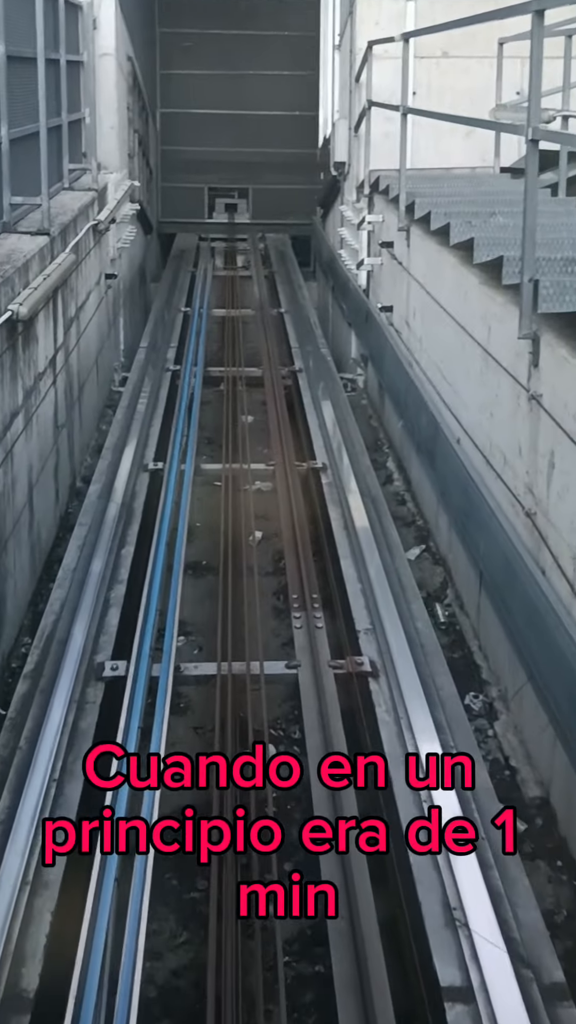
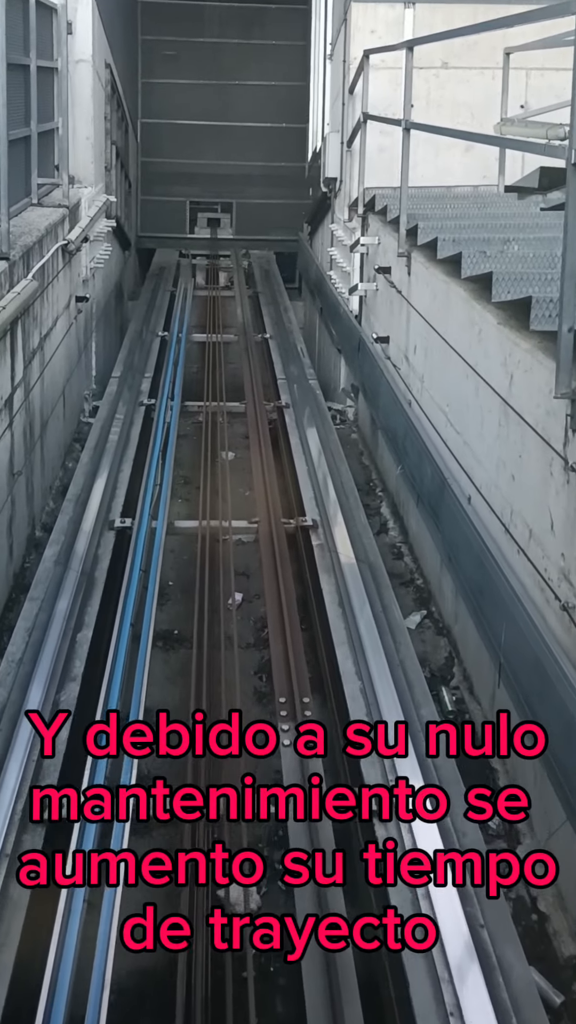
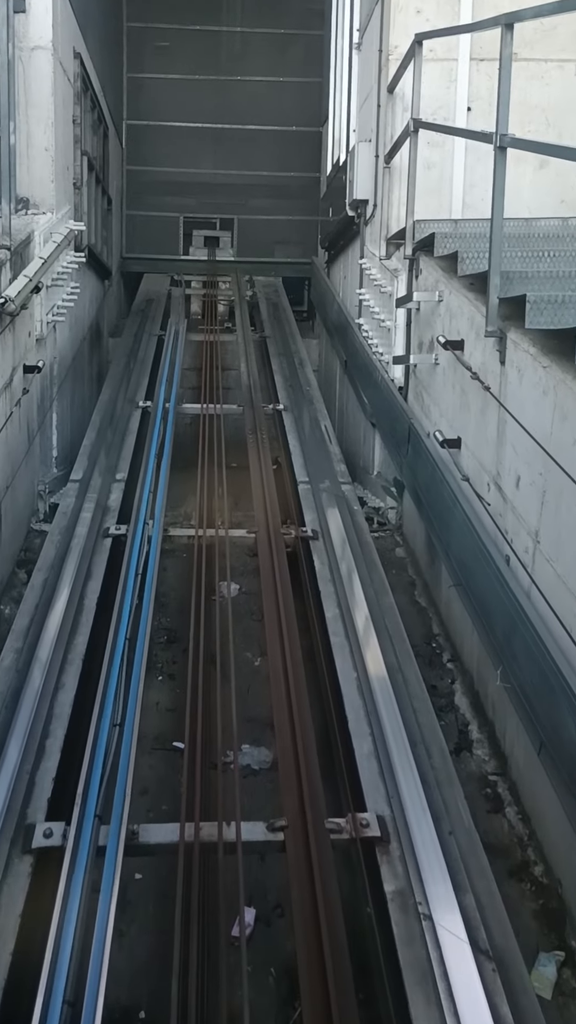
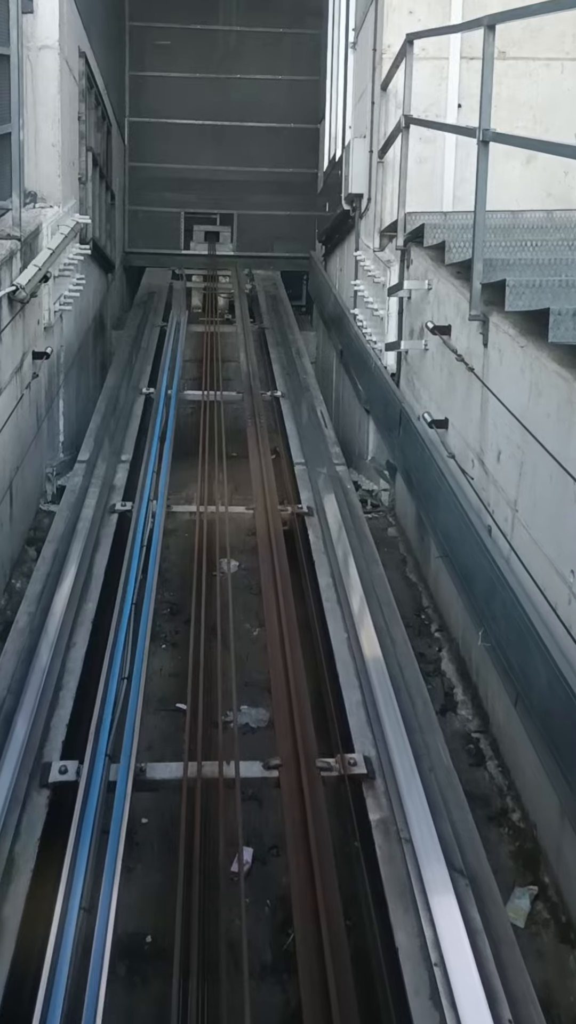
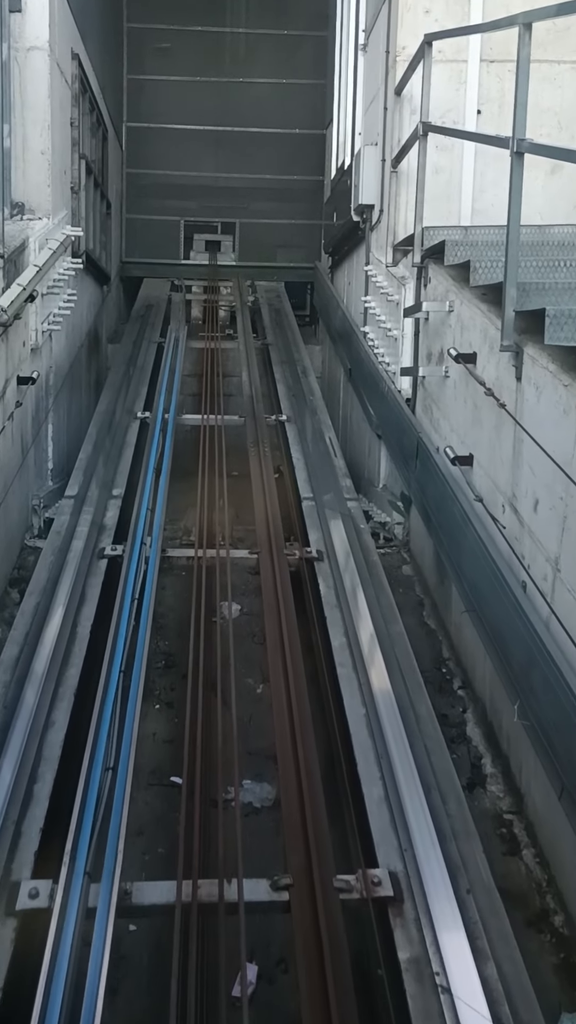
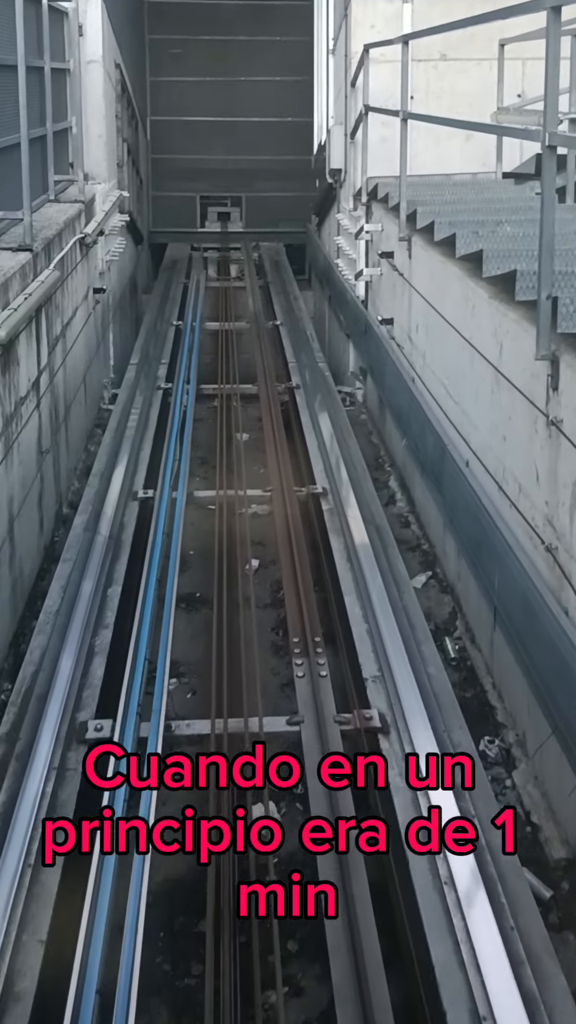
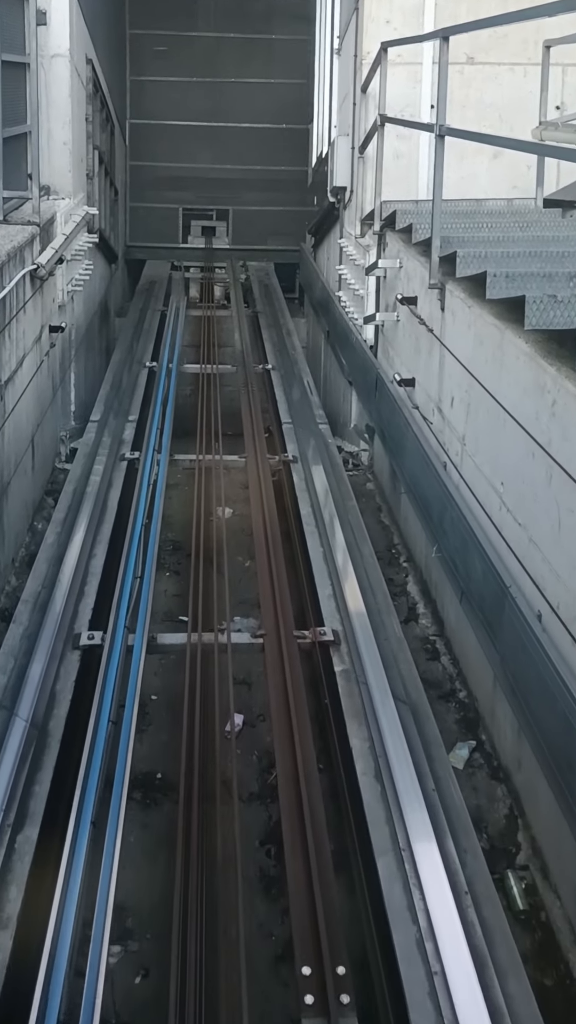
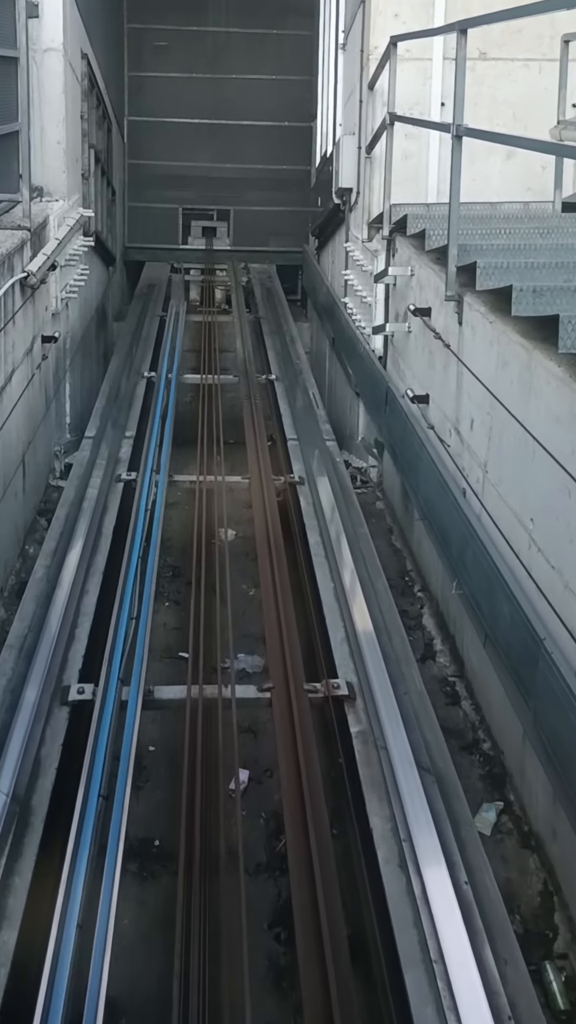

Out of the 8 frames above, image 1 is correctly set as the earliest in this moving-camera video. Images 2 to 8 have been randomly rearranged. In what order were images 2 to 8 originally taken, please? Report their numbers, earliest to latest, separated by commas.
6, 2, 7, 8, 4, 3, 5
